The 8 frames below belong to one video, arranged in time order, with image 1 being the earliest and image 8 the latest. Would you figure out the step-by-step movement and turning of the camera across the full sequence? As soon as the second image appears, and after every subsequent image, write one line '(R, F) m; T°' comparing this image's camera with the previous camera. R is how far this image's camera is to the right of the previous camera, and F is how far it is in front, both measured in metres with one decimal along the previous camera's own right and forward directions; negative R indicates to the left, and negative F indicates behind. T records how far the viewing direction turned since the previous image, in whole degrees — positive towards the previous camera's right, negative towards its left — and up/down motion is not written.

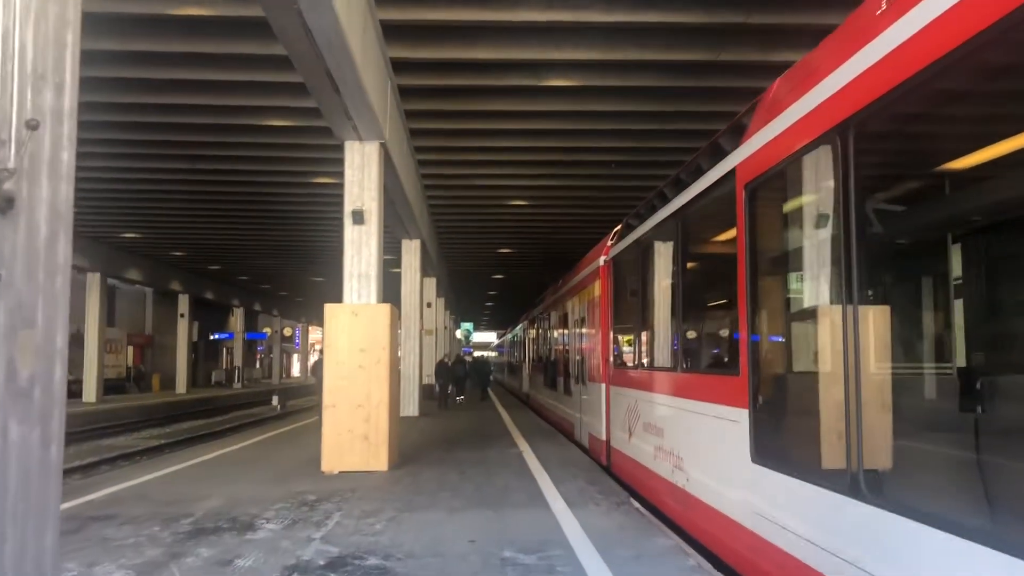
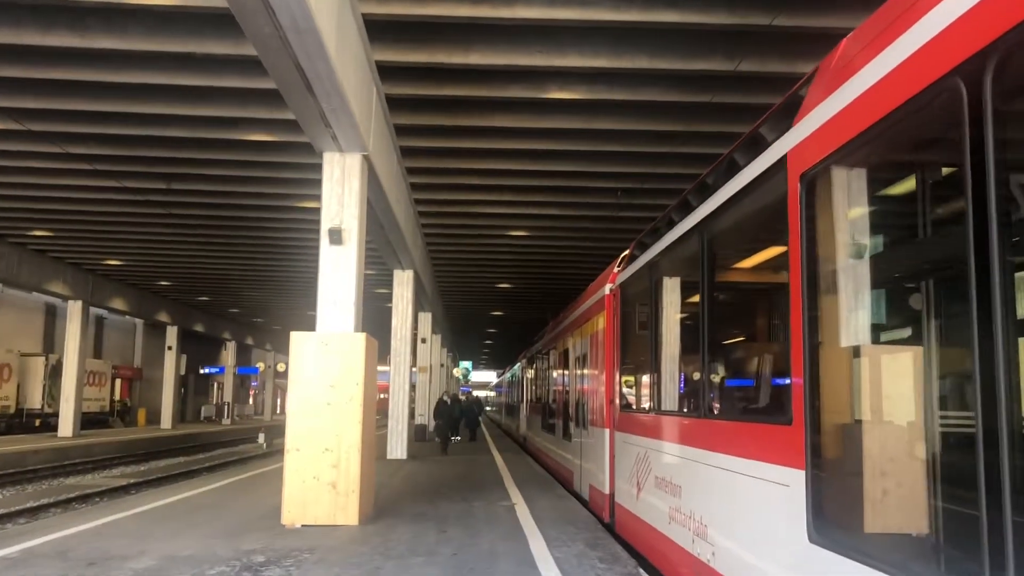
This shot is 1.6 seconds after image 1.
(+0.1, +1.1) m; 0°
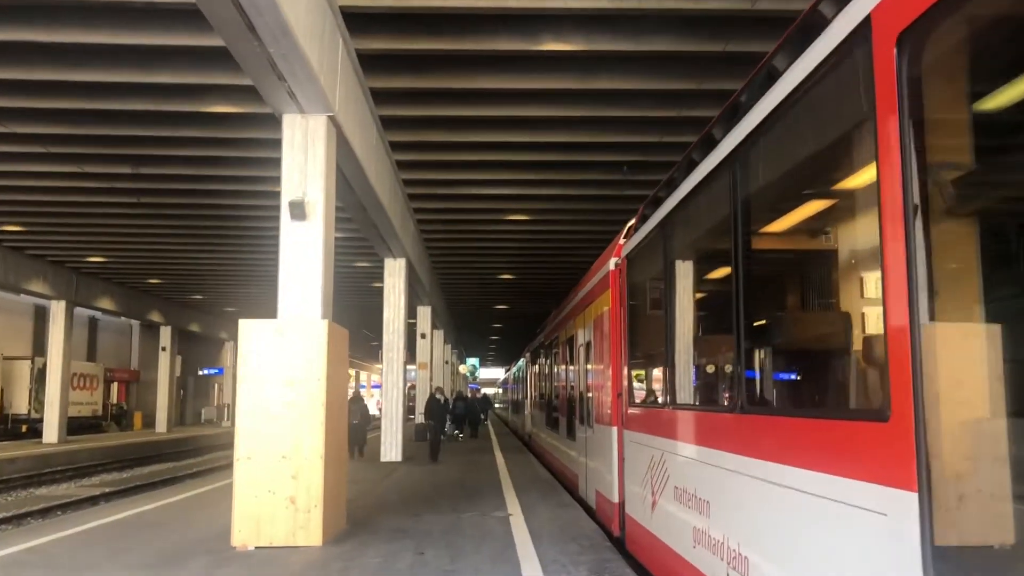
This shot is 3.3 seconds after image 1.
(+0.2, +1.3) m; -1°
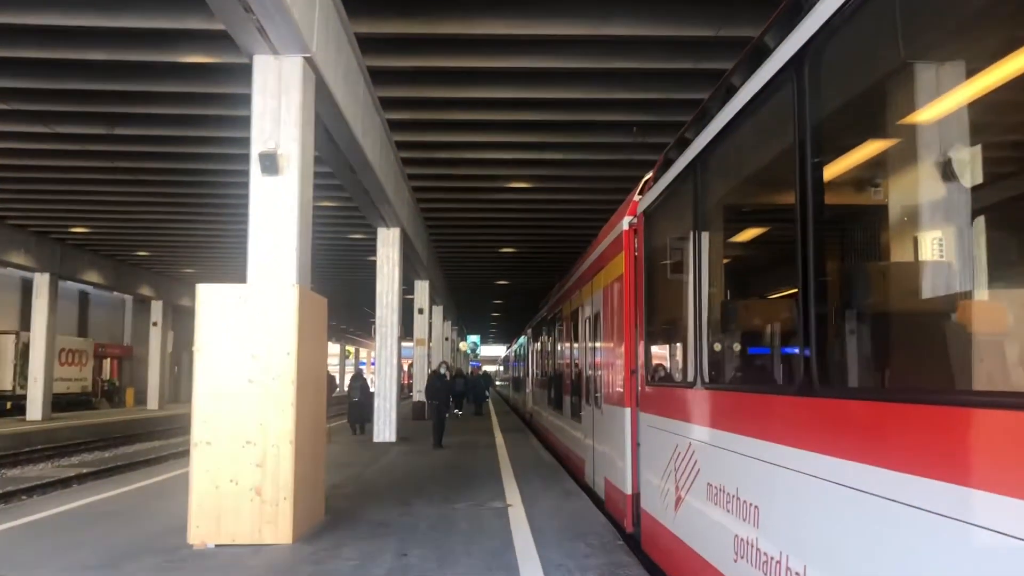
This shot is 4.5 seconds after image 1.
(0.0, +0.9) m; 0°
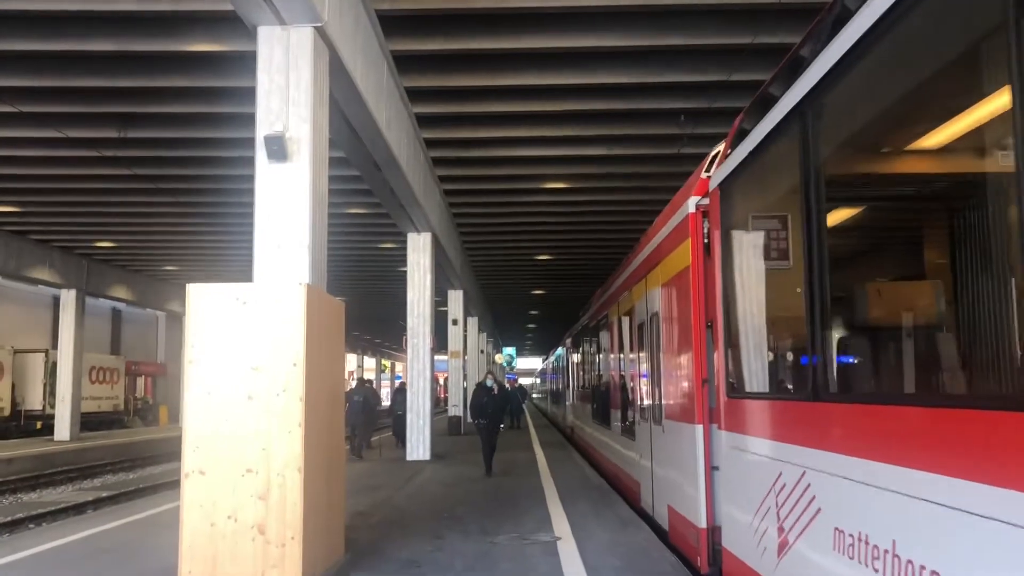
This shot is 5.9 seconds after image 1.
(-0.1, +1.0) m; -2°
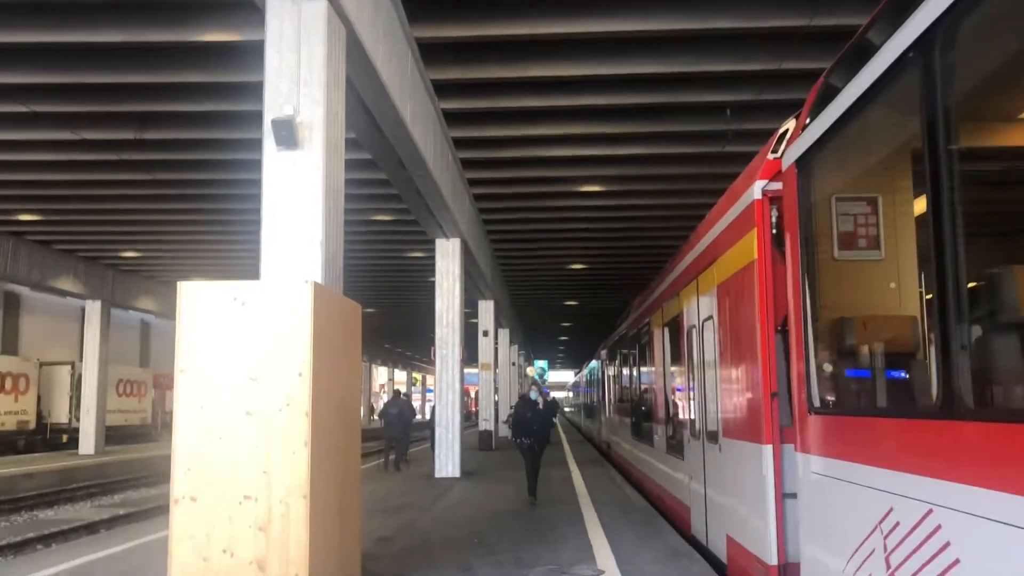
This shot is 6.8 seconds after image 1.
(0.0, +0.7) m; -2°
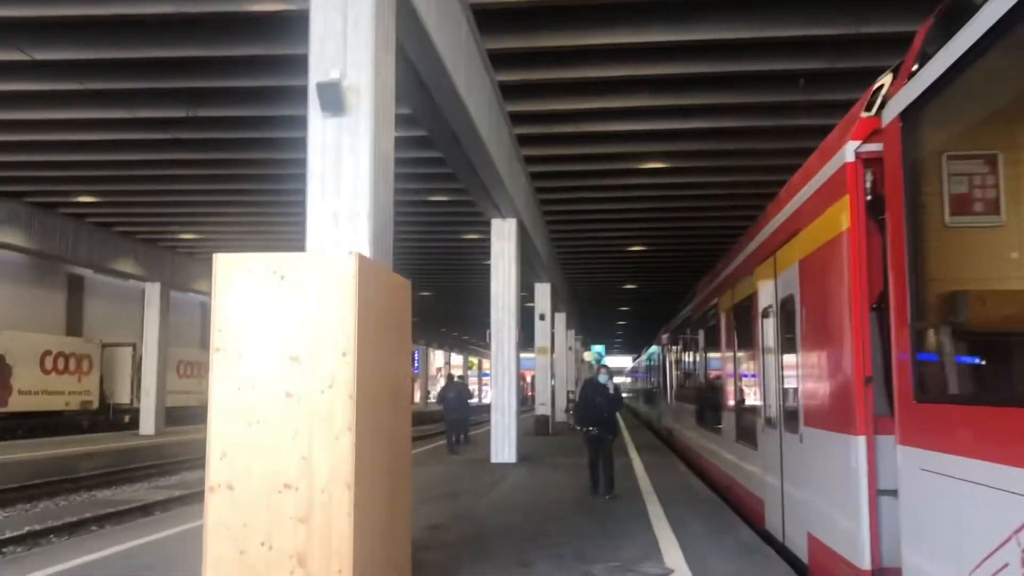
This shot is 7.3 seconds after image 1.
(0.0, +0.4) m; -3°
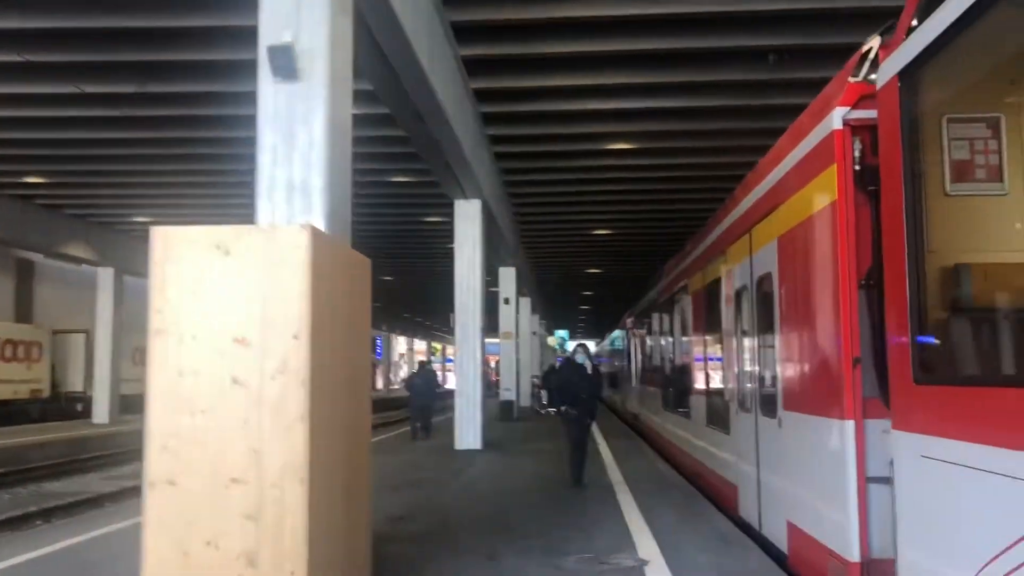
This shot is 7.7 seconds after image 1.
(0.0, +0.3) m; +2°
